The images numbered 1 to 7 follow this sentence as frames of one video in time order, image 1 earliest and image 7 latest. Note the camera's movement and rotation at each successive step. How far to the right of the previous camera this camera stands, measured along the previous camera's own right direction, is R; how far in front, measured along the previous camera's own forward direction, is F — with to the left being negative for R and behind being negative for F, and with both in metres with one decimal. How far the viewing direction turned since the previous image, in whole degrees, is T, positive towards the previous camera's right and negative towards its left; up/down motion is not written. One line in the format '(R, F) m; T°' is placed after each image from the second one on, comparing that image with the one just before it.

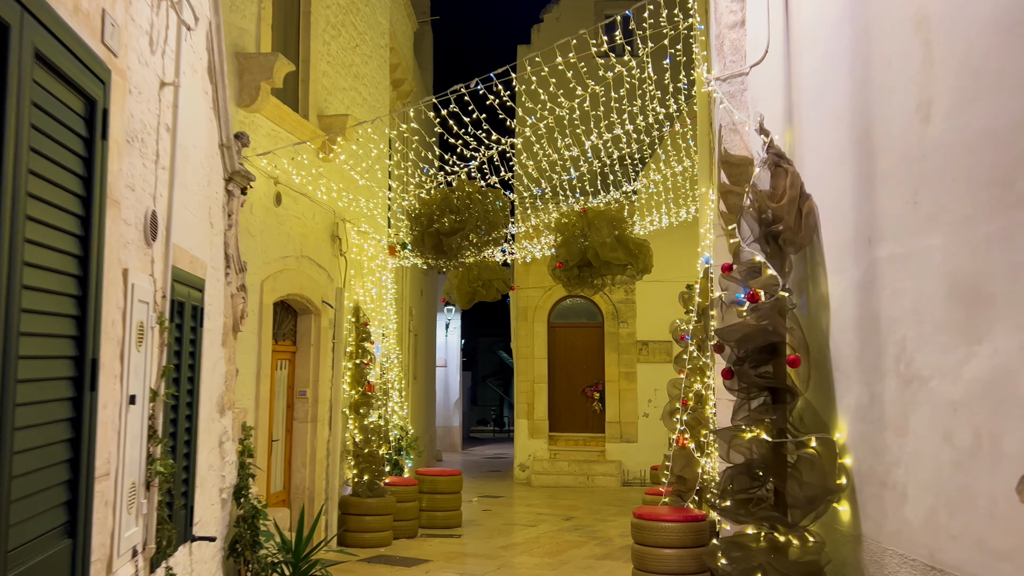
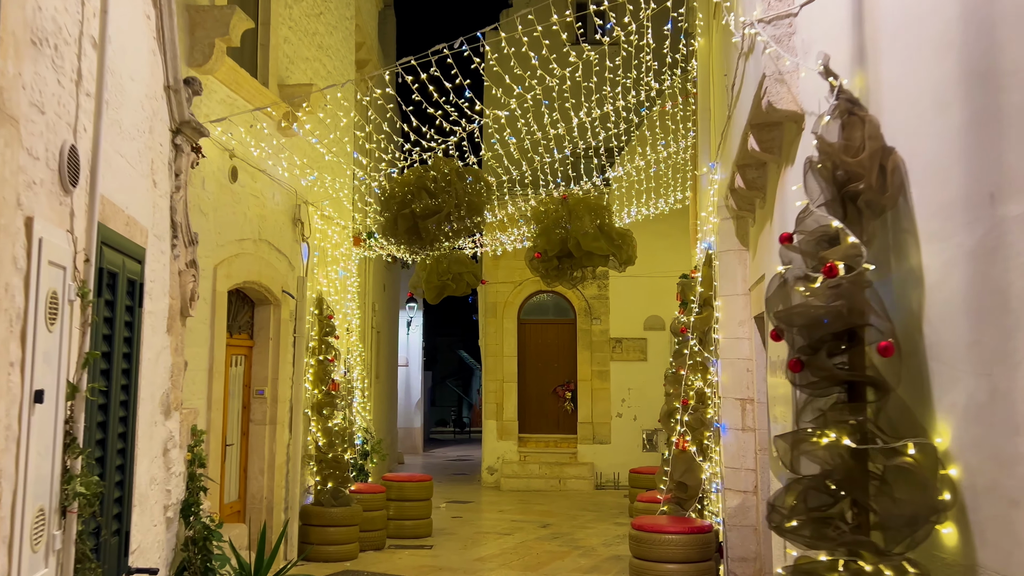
(-0.2, +0.6) m; +3°
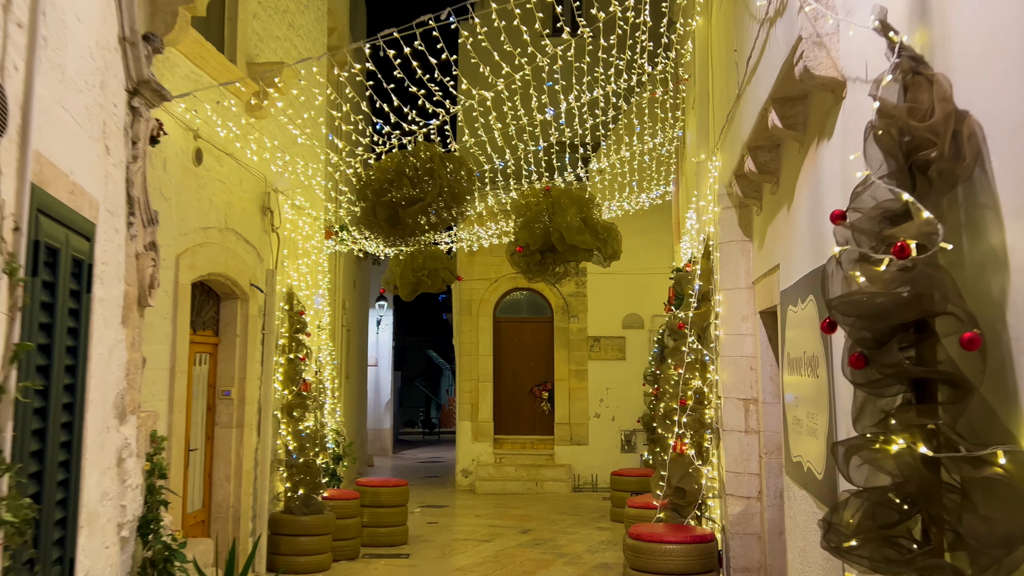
(-0.1, +0.4) m; +2°
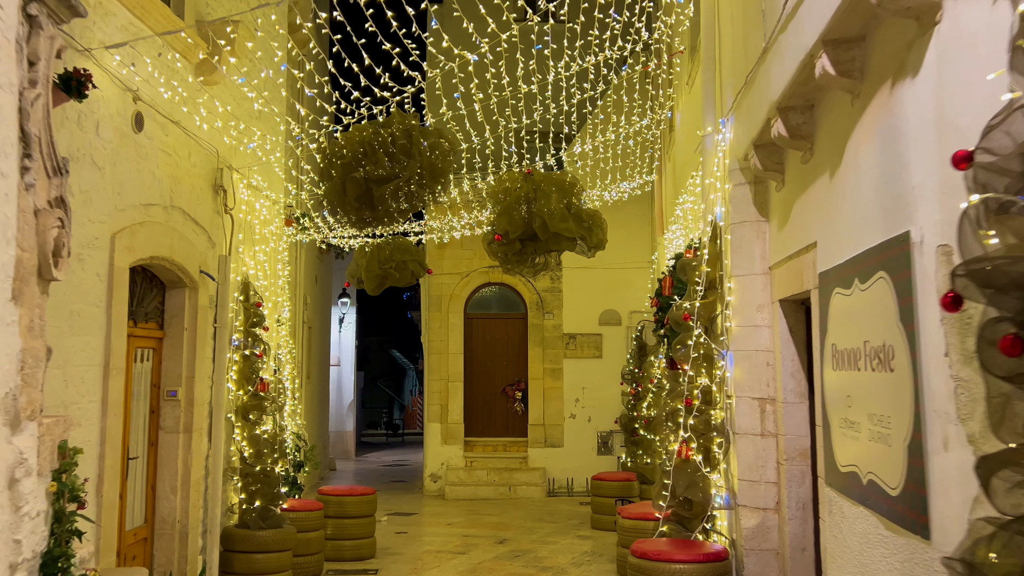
(-0.1, +0.6) m; +2°
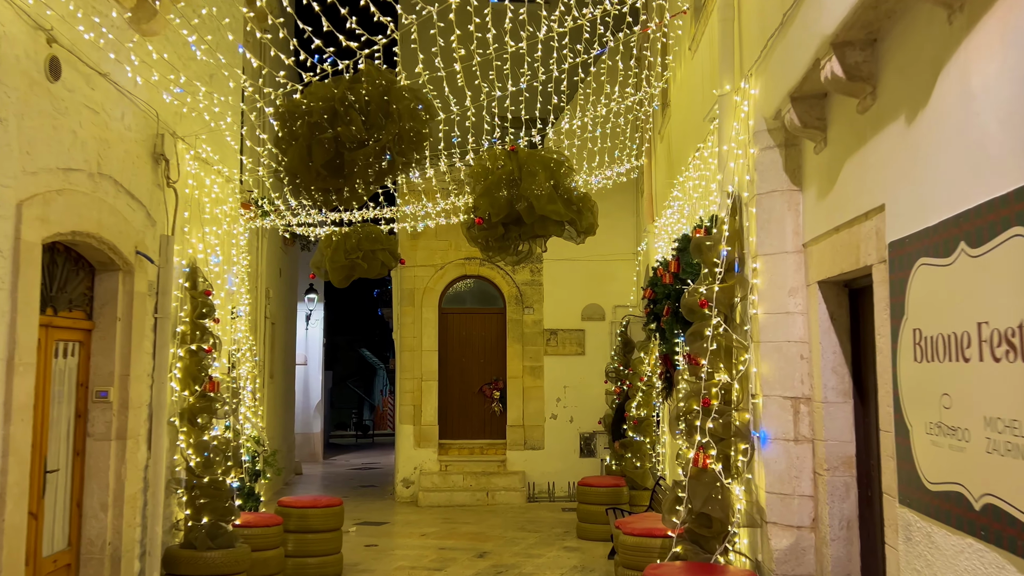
(-0.1, +0.7) m; +2°
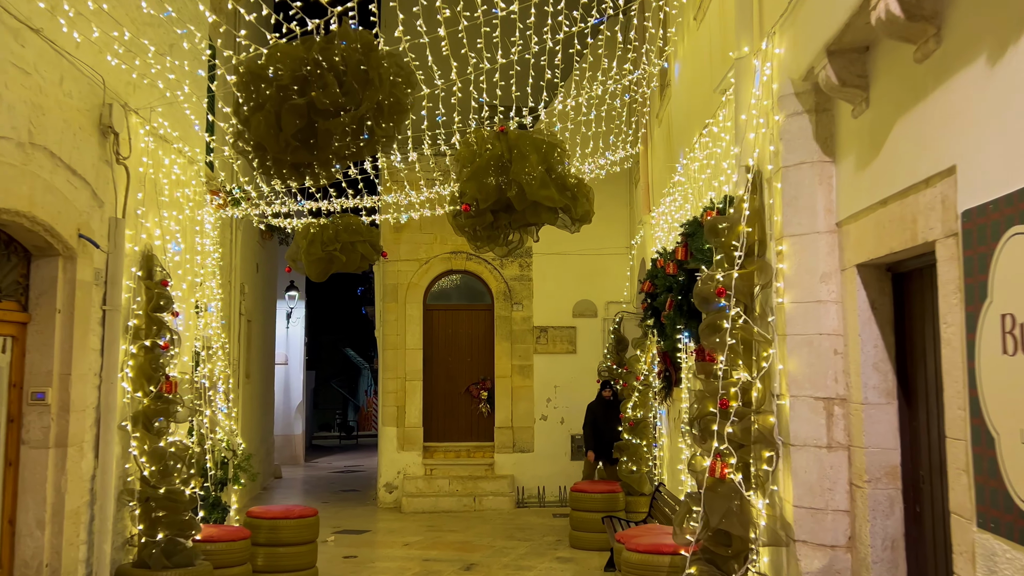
(0.0, +0.5) m; +1°
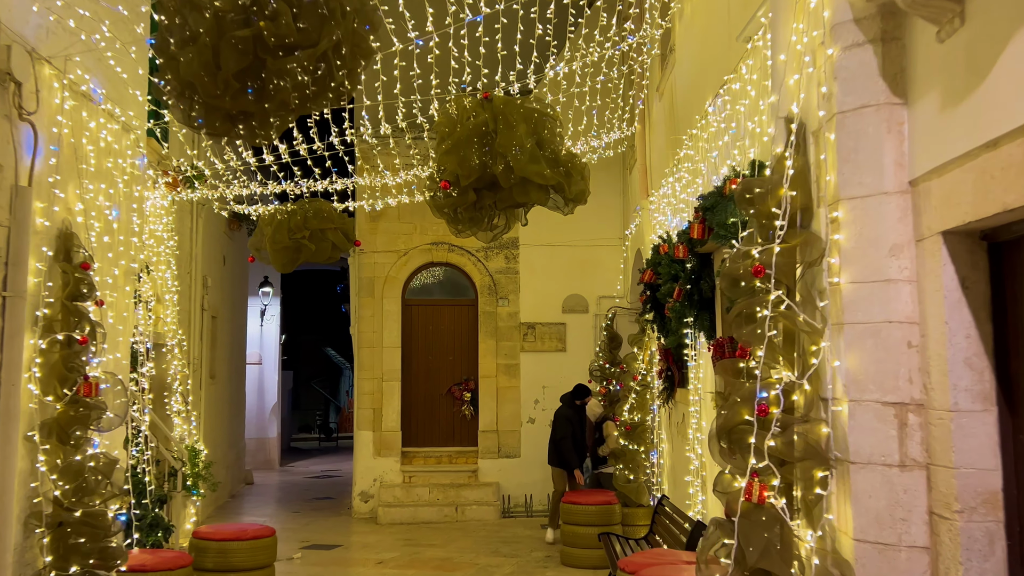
(0.0, +0.8) m; +1°
